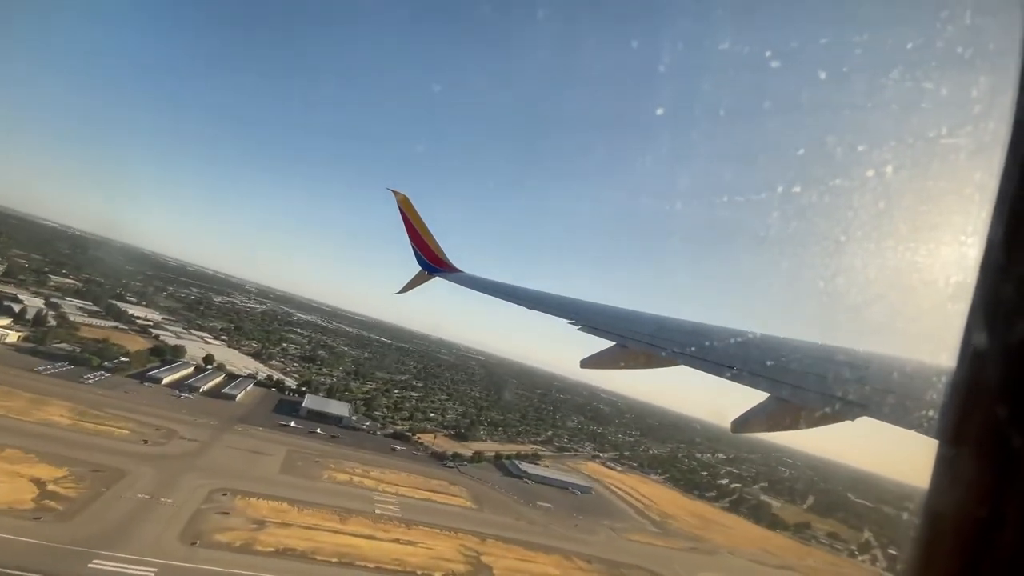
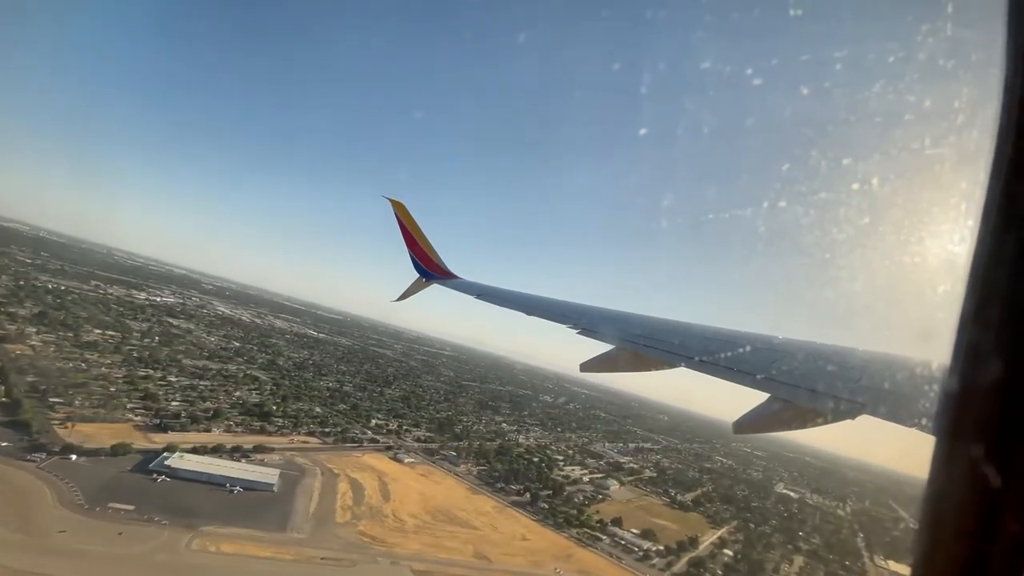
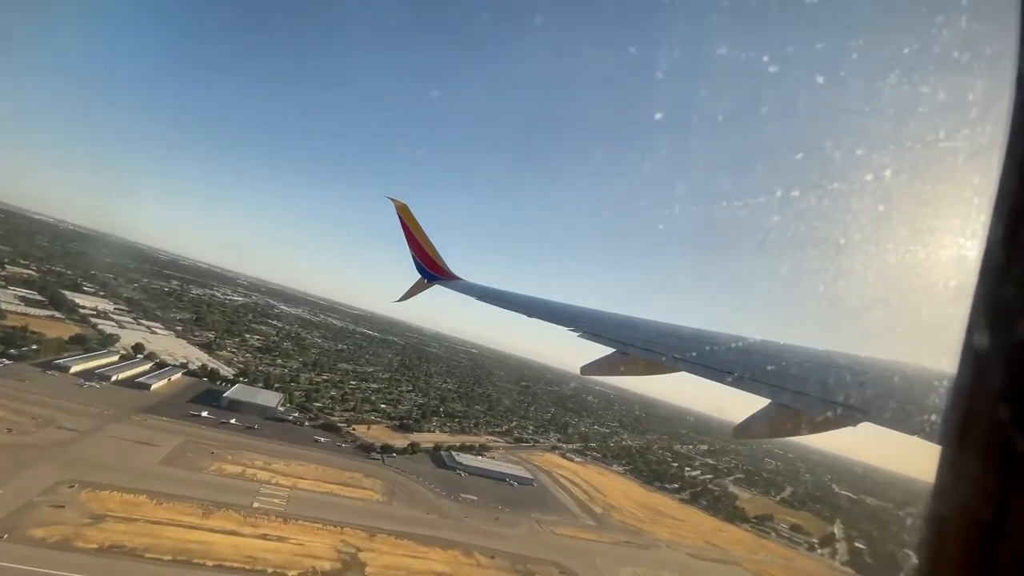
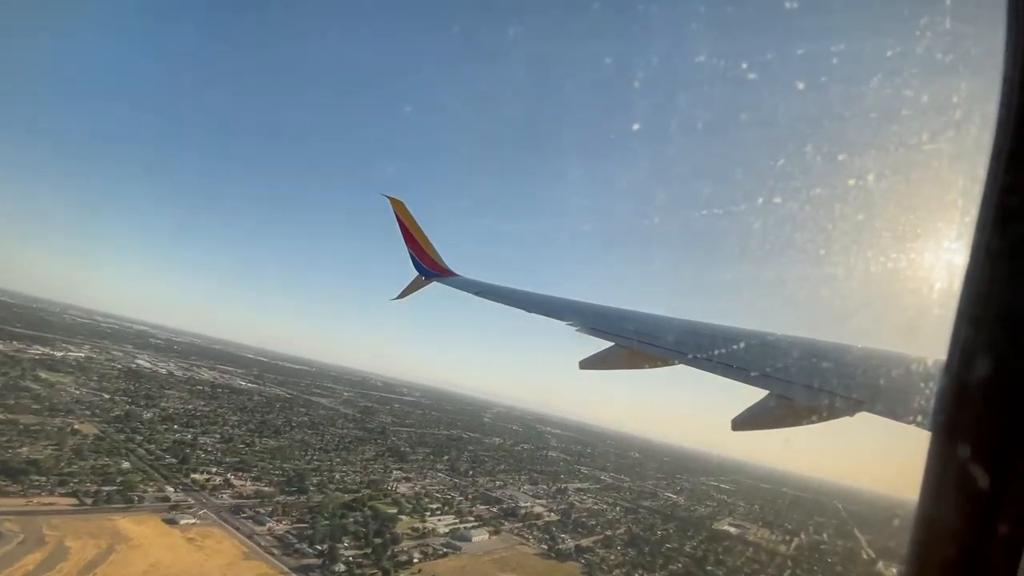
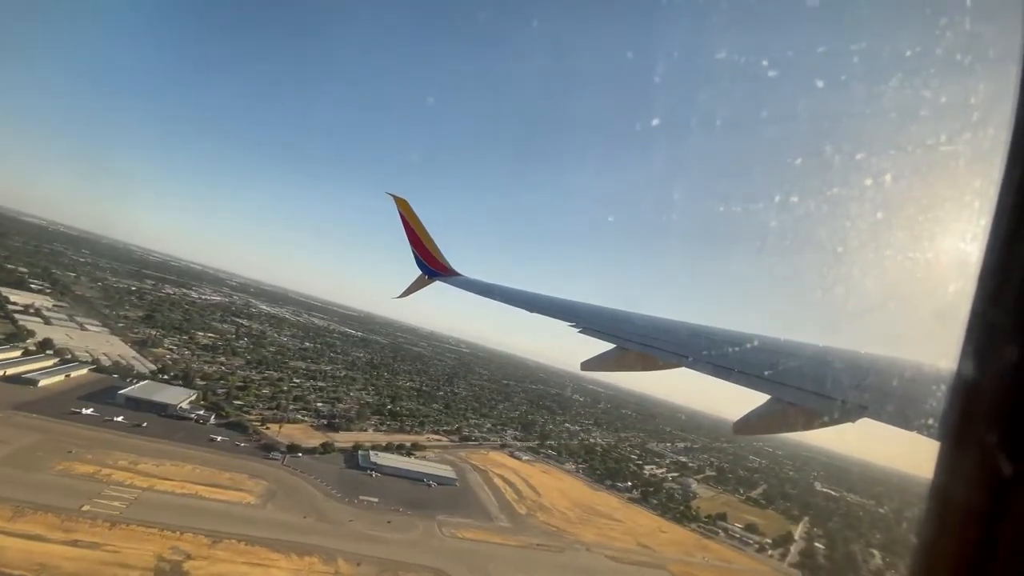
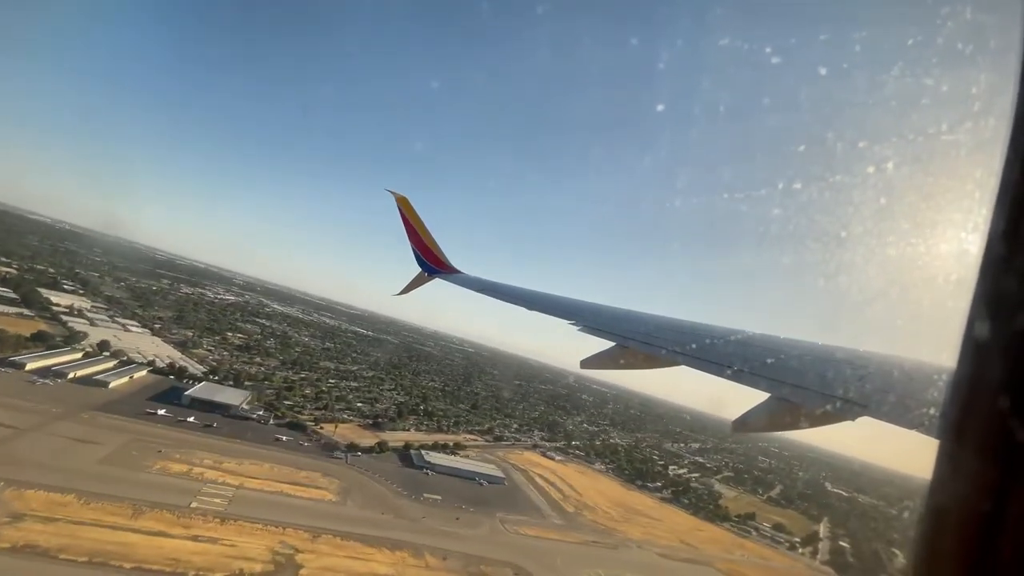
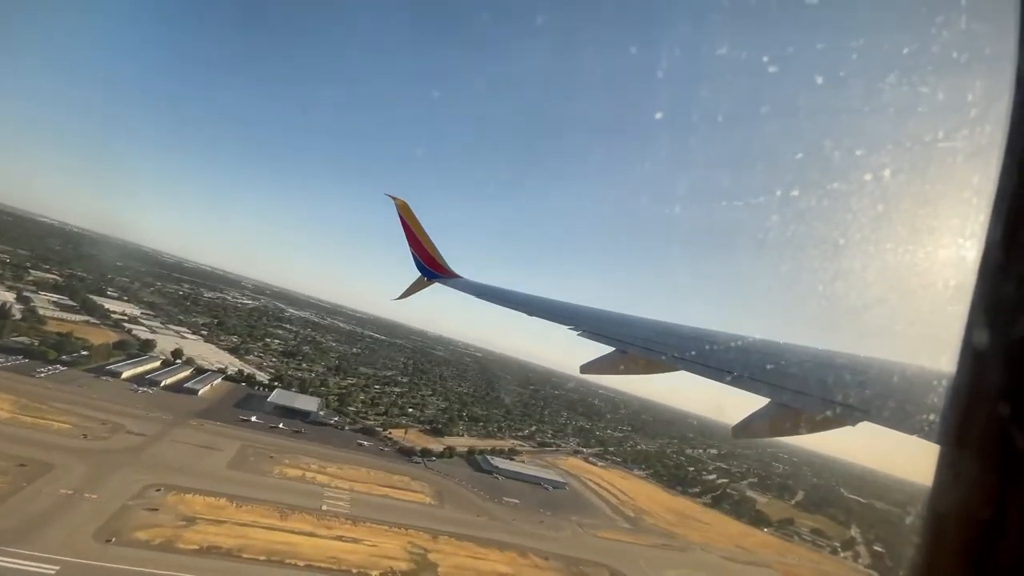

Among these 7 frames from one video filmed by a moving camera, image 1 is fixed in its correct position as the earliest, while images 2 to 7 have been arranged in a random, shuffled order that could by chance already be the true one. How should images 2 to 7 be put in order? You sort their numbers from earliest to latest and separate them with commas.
7, 3, 6, 5, 2, 4
